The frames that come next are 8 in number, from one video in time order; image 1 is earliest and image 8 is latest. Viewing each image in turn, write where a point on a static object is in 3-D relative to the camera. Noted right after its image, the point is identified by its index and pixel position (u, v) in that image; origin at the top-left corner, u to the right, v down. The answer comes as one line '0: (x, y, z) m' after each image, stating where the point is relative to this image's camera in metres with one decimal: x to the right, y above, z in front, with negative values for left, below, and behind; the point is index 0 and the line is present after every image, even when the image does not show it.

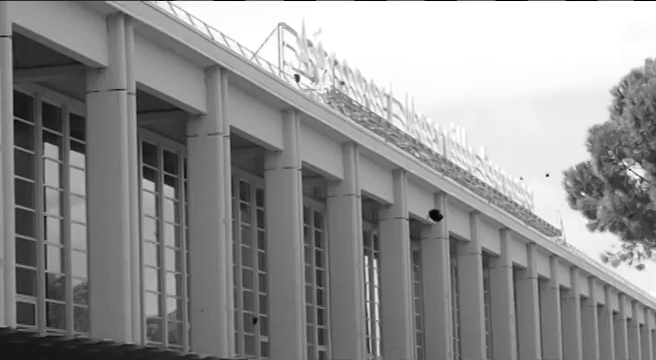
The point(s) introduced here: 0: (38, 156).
0: (-8.8, +0.7, +20.0) m
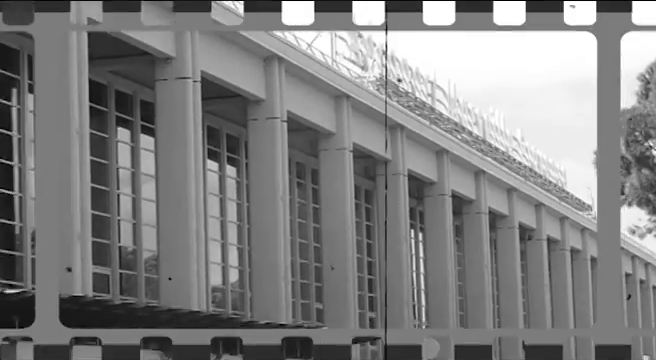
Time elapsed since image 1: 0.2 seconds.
0: (-7.1, +1.4, +21.7) m
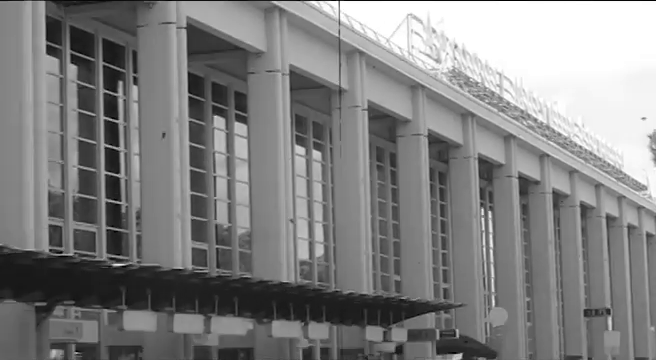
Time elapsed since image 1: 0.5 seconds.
0: (-4.3, +2.0, +23.9) m
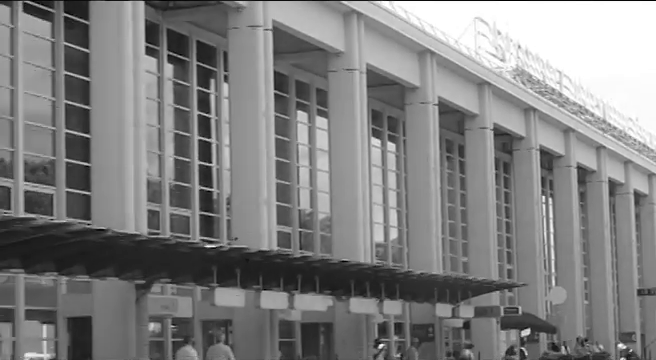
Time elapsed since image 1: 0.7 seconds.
0: (-1.6, +2.4, +25.7) m
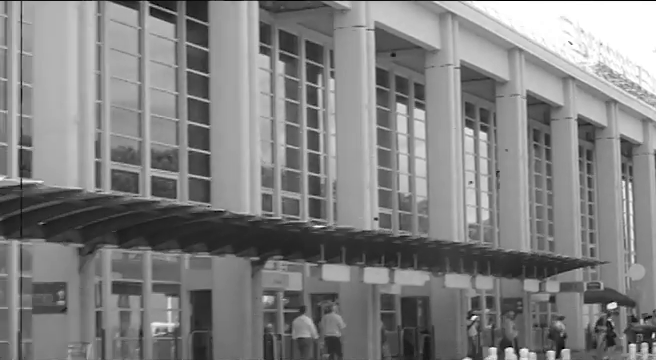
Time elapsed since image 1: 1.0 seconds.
0: (+1.8, +2.8, +27.7) m
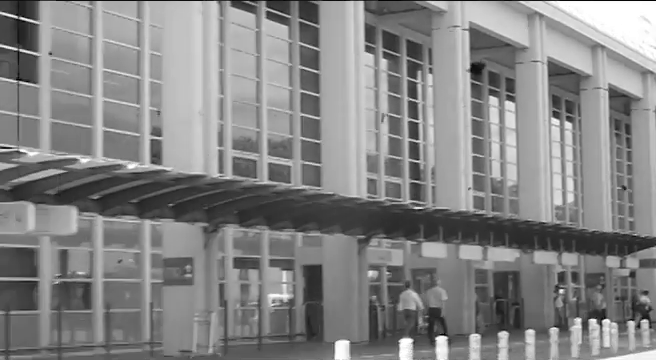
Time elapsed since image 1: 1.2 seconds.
0: (+6.3, +3.5, +29.6) m
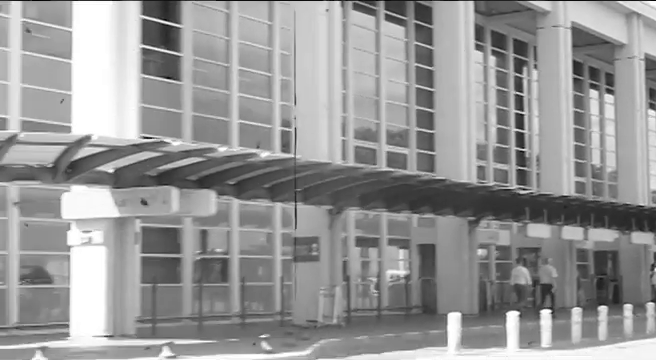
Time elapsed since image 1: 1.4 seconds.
0: (+11.9, +4.2, +31.0) m
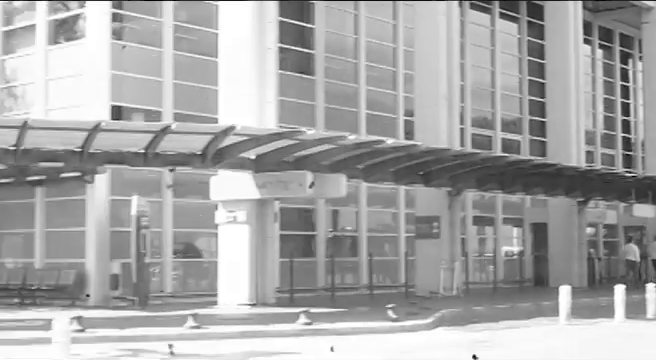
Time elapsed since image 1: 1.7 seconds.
0: (+18.0, +5.0, +32.2) m
